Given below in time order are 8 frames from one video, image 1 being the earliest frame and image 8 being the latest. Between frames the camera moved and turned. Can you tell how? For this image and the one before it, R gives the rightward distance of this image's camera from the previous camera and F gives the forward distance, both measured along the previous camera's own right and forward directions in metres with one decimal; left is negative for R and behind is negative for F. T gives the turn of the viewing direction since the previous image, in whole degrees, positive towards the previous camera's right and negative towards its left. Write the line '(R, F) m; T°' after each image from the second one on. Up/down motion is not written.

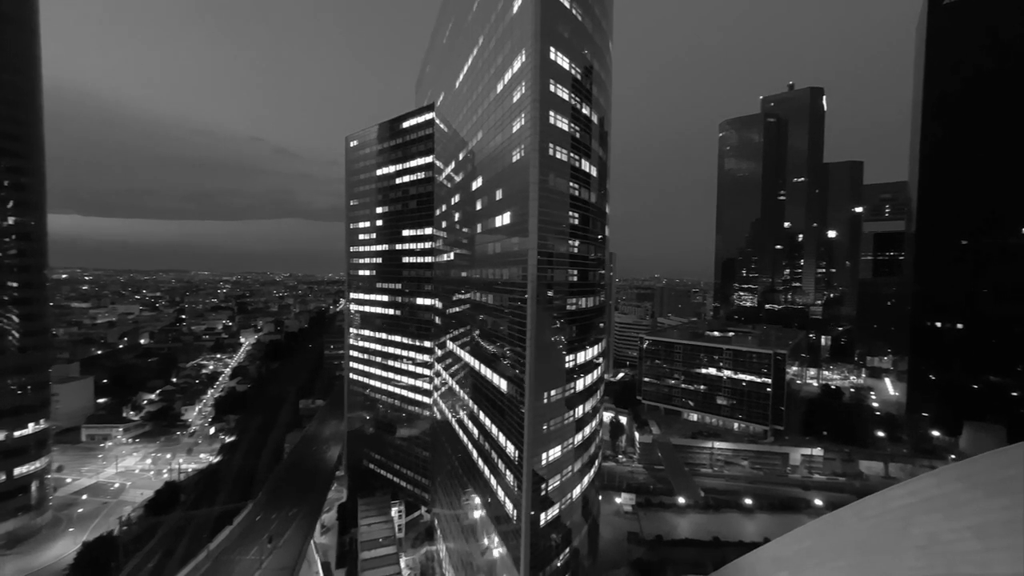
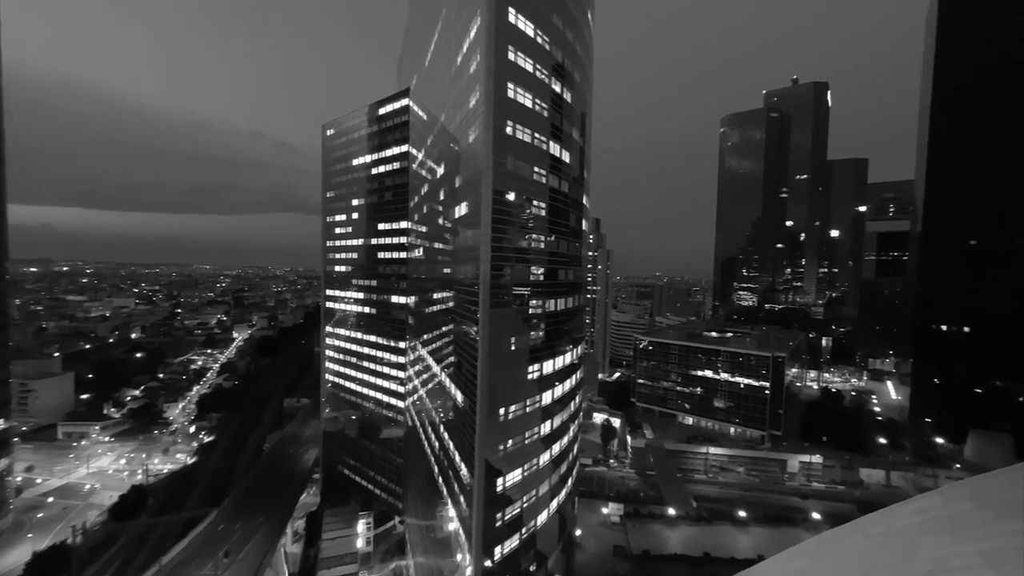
(+1.1, +1.4) m; 0°
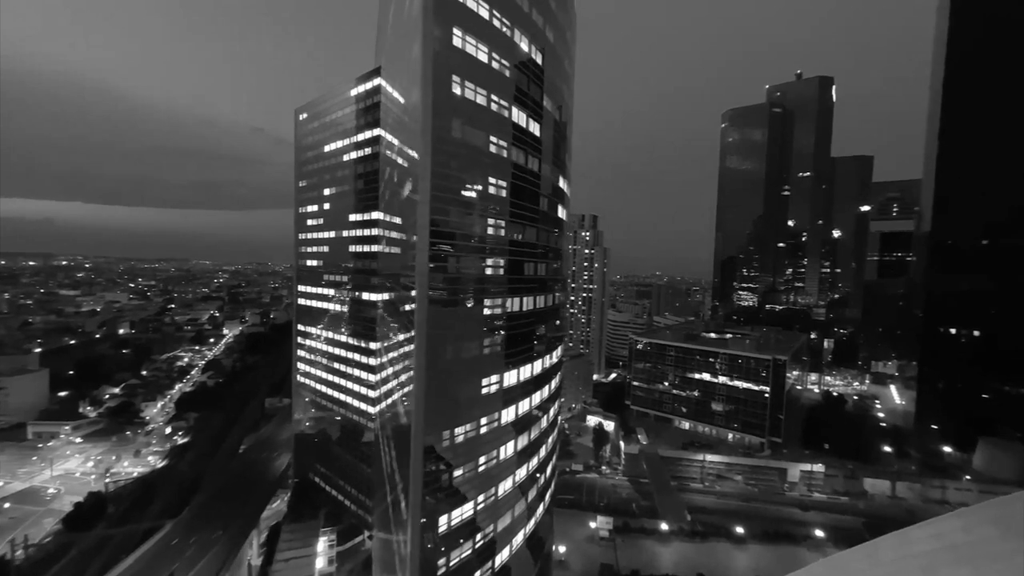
(+1.0, +1.7) m; 0°
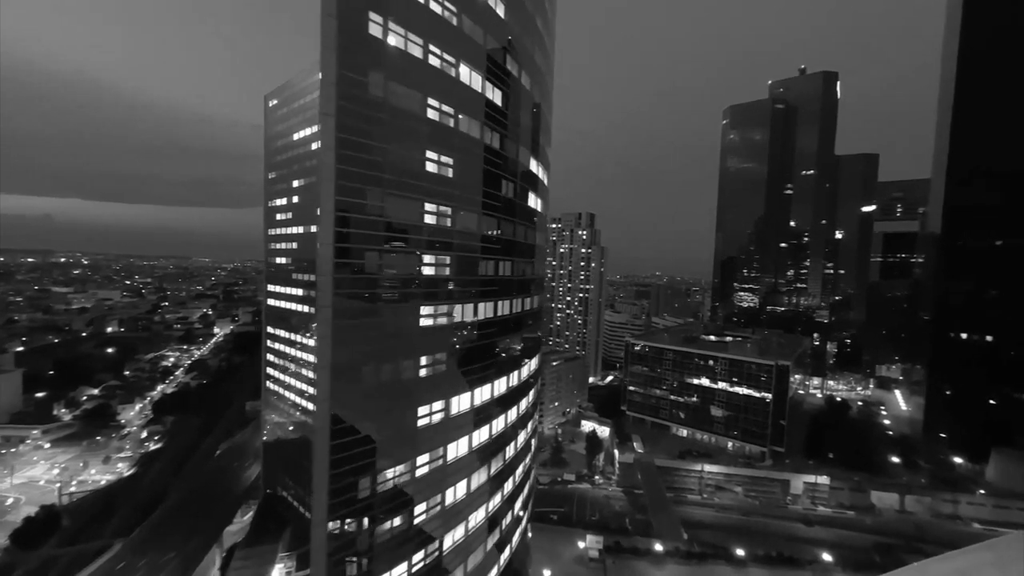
(+0.9, +1.7) m; 0°
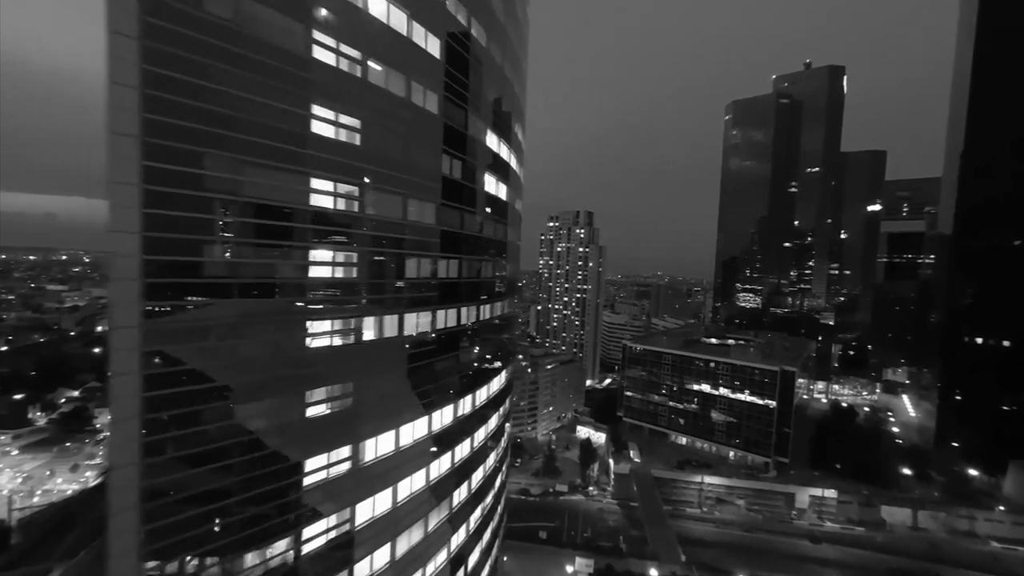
(+0.9, +1.8) m; 0°
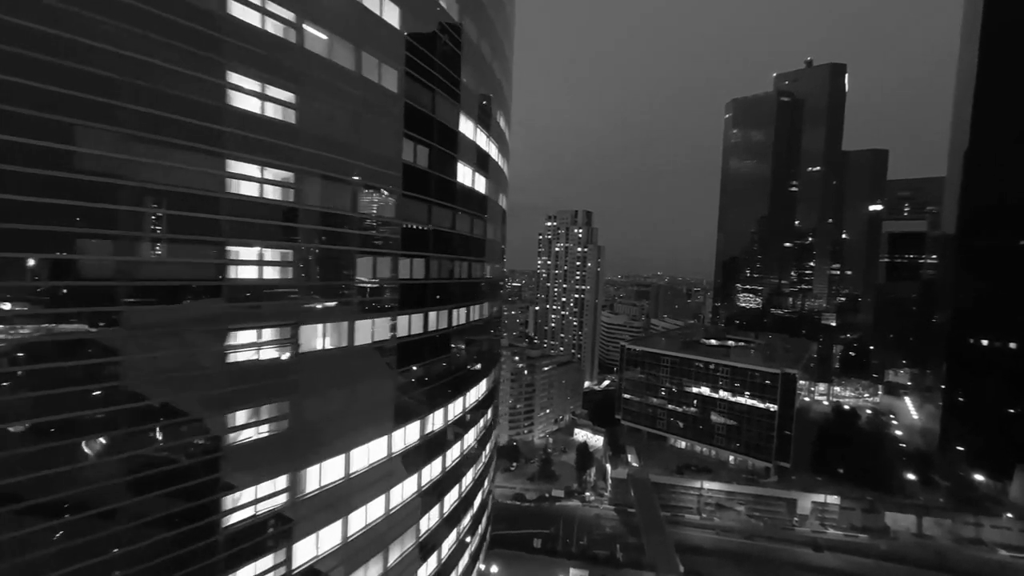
(+0.4, +0.7) m; 0°
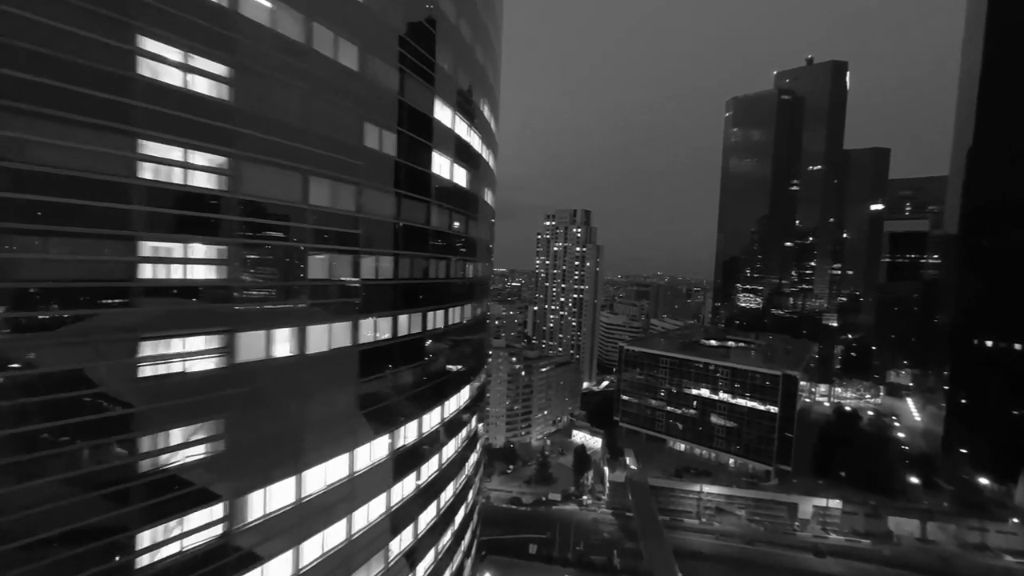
(+0.3, +0.5) m; 0°
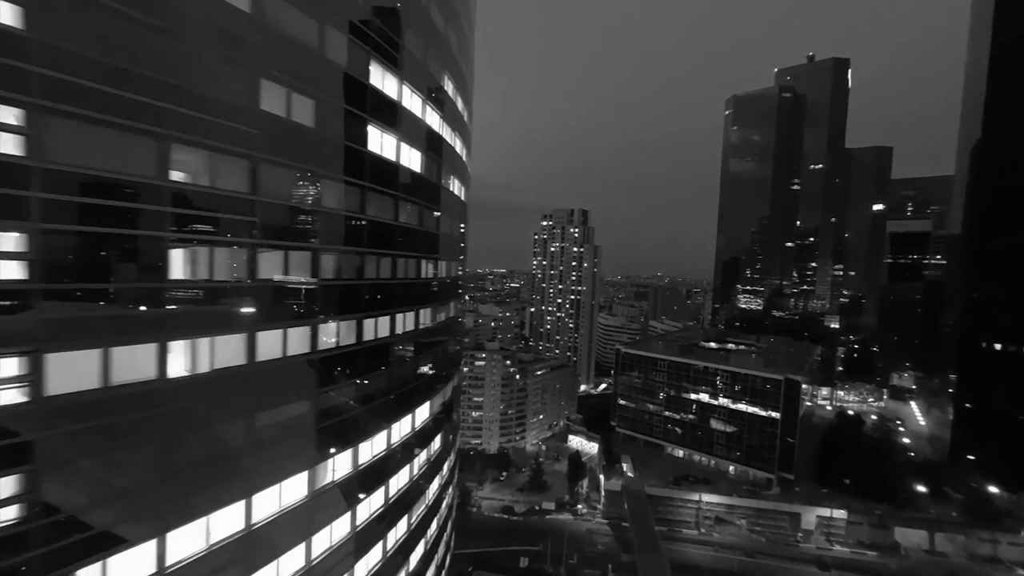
(+0.6, +1.1) m; 0°
